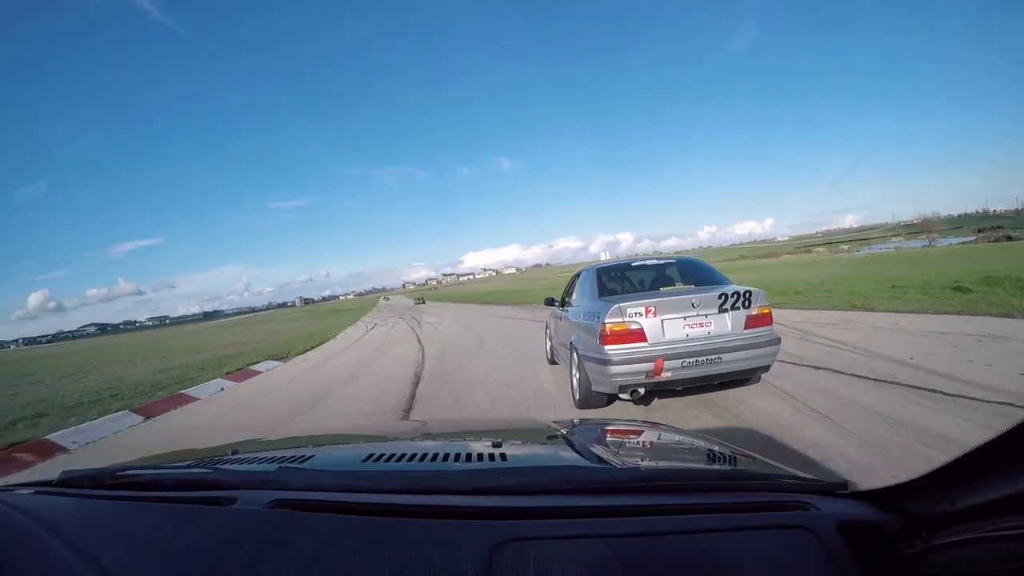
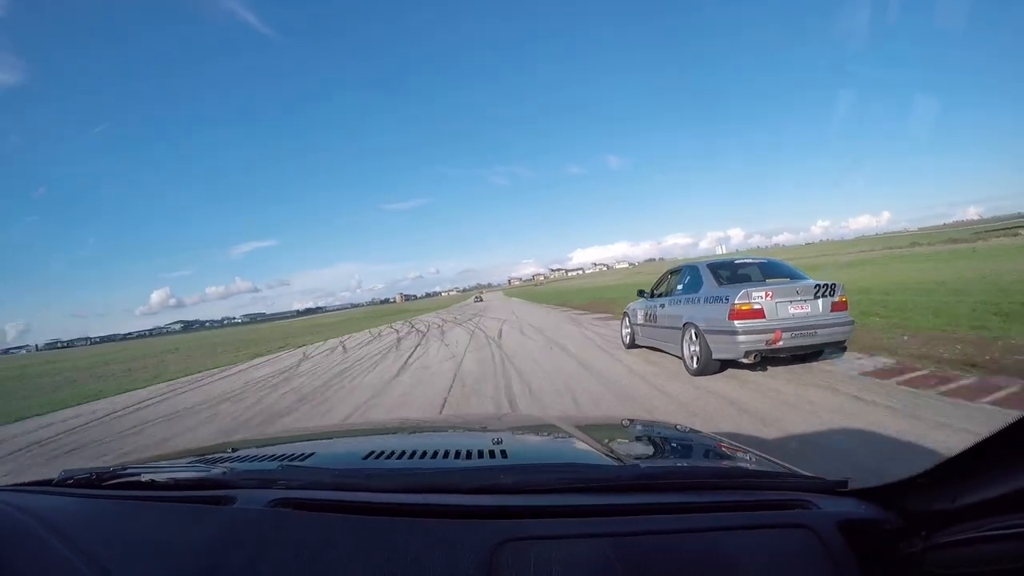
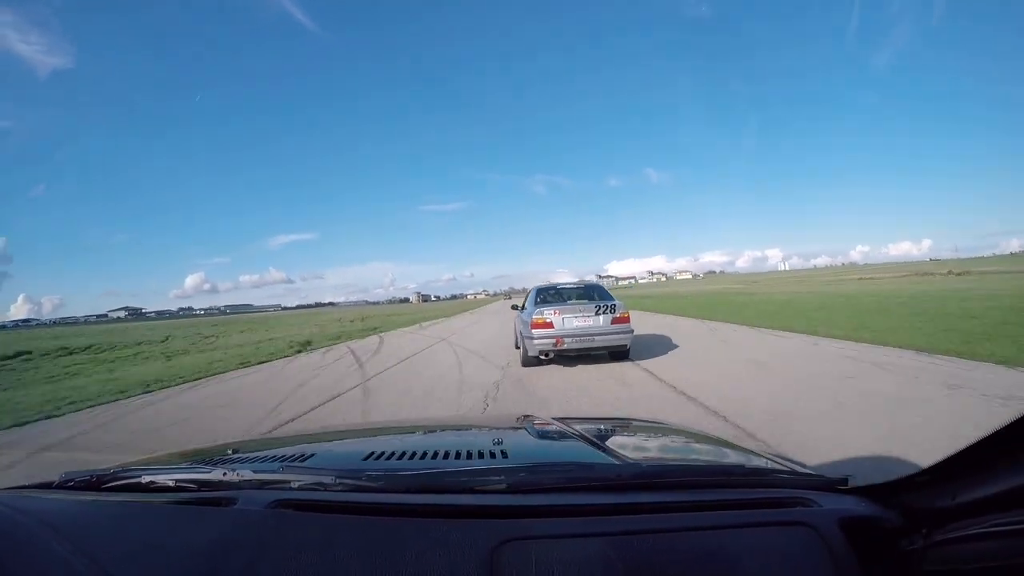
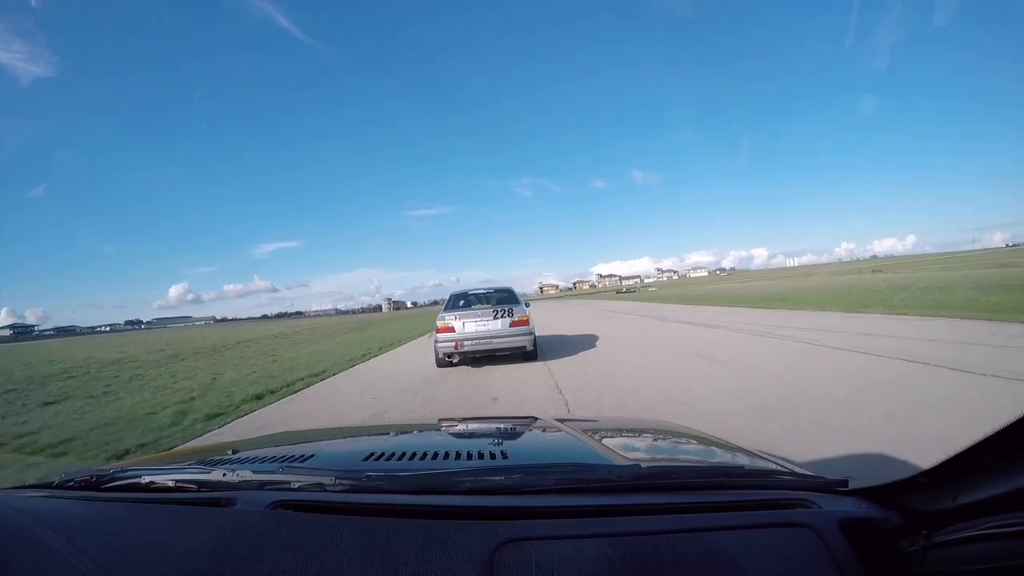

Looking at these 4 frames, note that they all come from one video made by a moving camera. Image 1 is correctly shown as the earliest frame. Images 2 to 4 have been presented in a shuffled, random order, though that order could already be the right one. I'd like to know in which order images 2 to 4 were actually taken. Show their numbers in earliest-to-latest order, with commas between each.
2, 3, 4
